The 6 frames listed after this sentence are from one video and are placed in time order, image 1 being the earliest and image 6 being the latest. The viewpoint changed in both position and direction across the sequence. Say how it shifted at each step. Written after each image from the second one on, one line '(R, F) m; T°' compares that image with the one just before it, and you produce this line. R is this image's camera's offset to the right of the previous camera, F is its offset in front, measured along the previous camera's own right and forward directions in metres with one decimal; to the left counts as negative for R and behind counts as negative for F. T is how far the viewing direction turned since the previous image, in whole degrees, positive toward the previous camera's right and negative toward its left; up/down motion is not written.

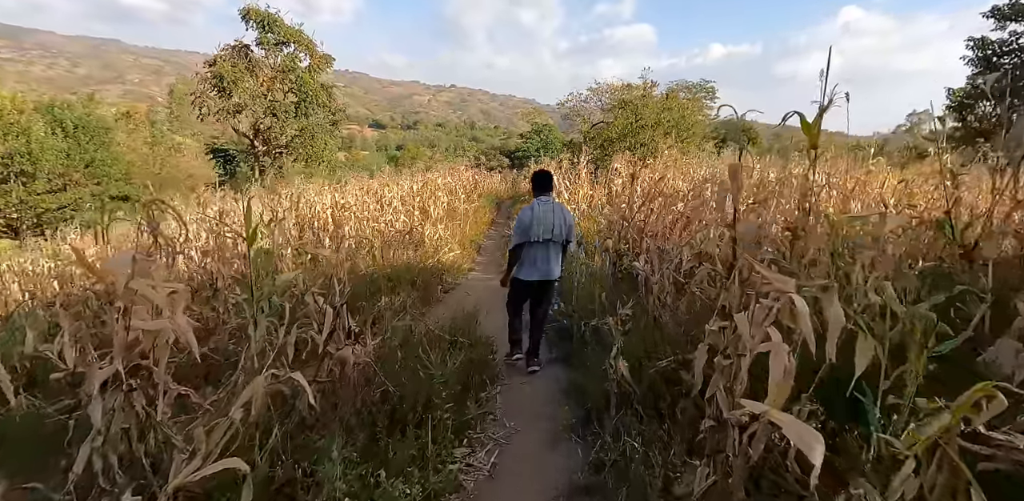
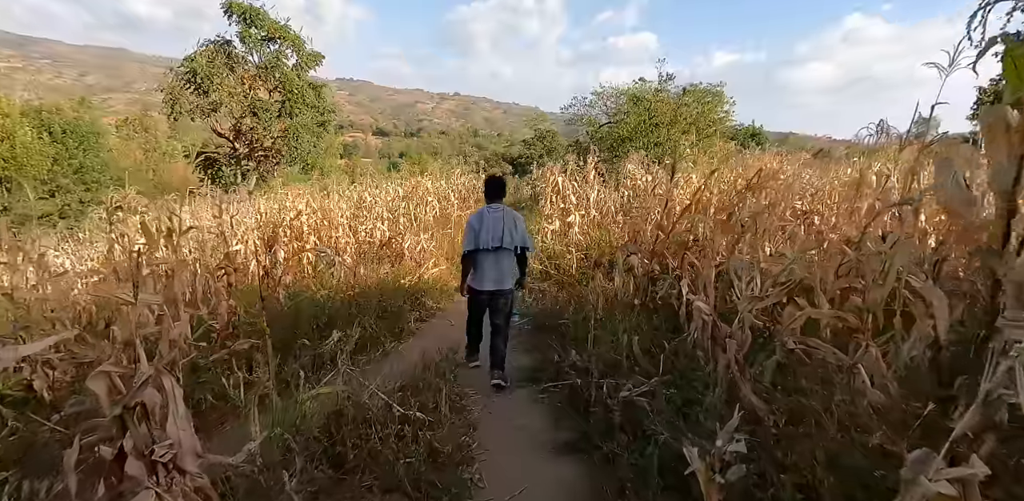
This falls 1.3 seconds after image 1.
(+0.1, +1.2) m; 0°
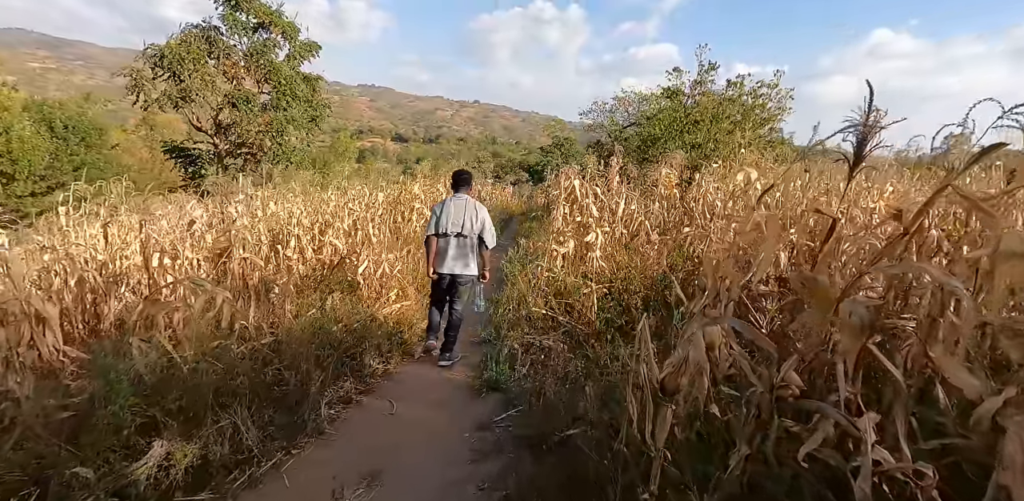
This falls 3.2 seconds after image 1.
(+0.2, +1.7) m; -2°
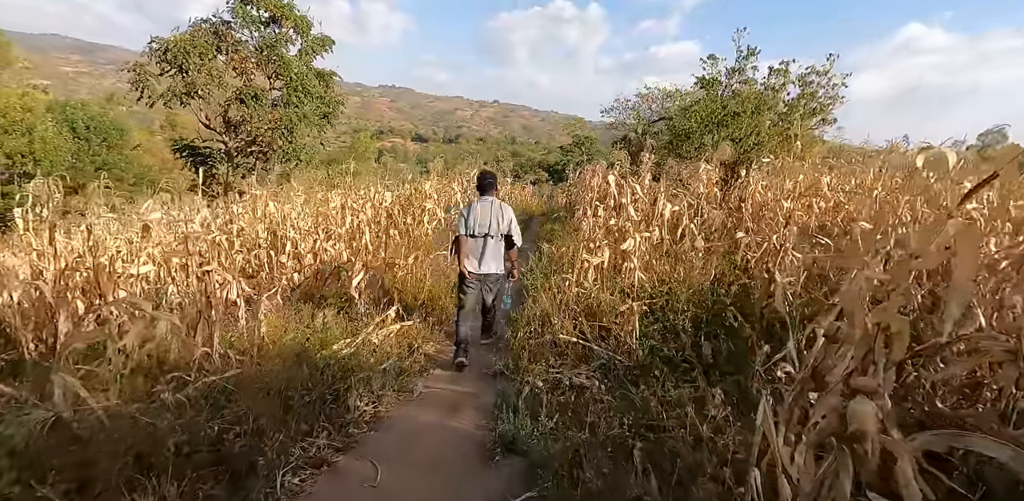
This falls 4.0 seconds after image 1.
(0.0, +0.7) m; -2°
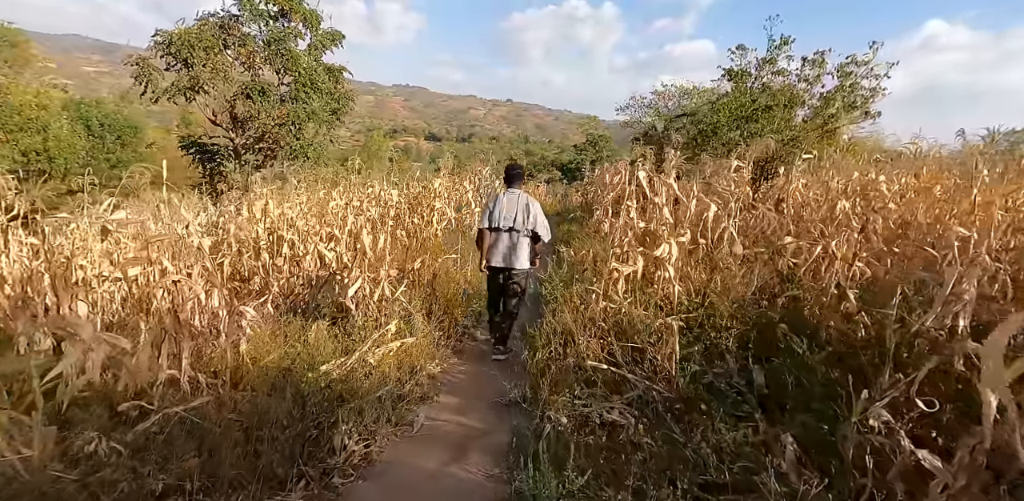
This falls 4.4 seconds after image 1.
(0.0, +0.5) m; -1°
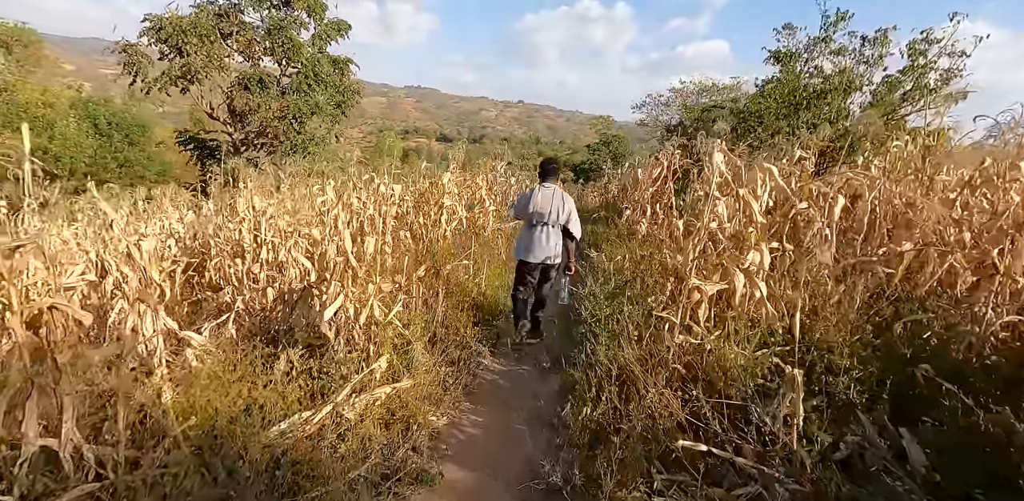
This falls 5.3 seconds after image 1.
(-0.1, +0.9) m; -1°
